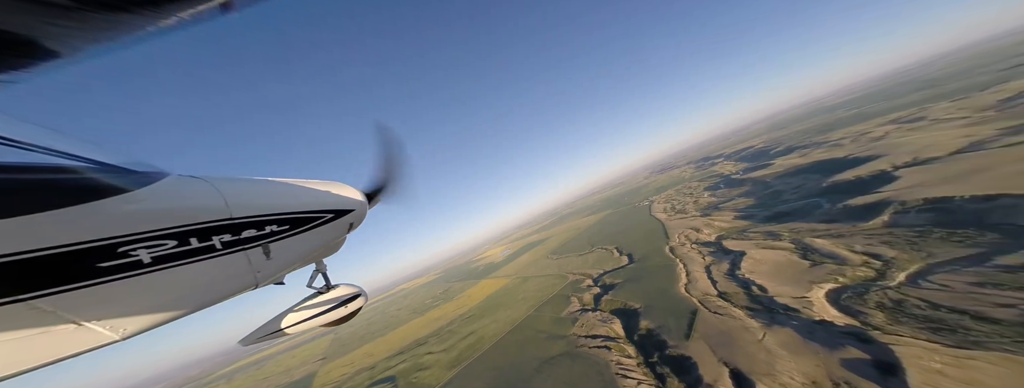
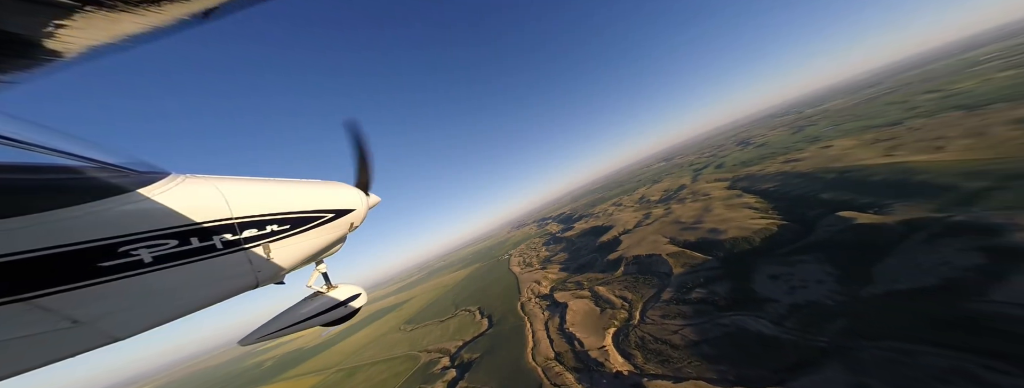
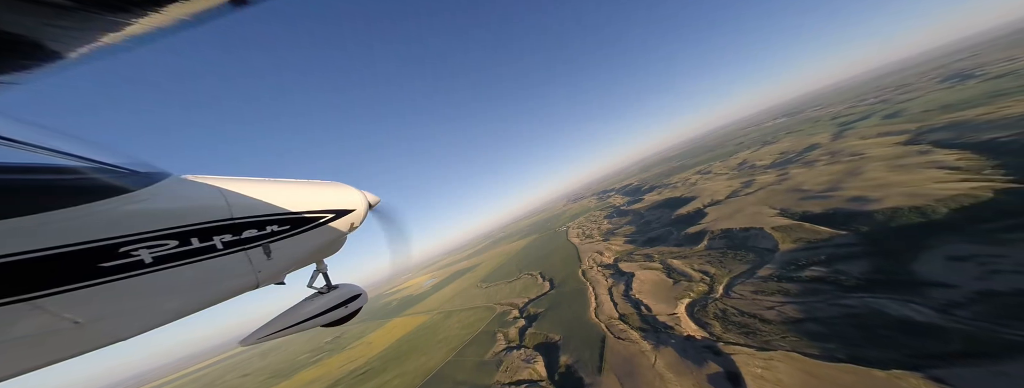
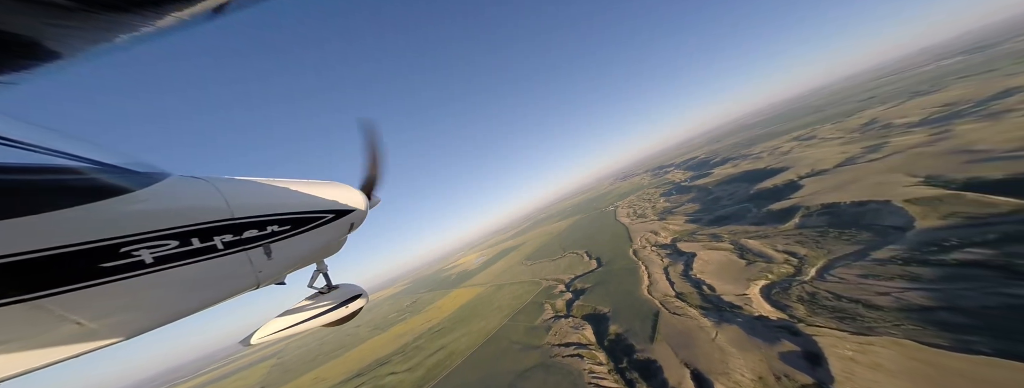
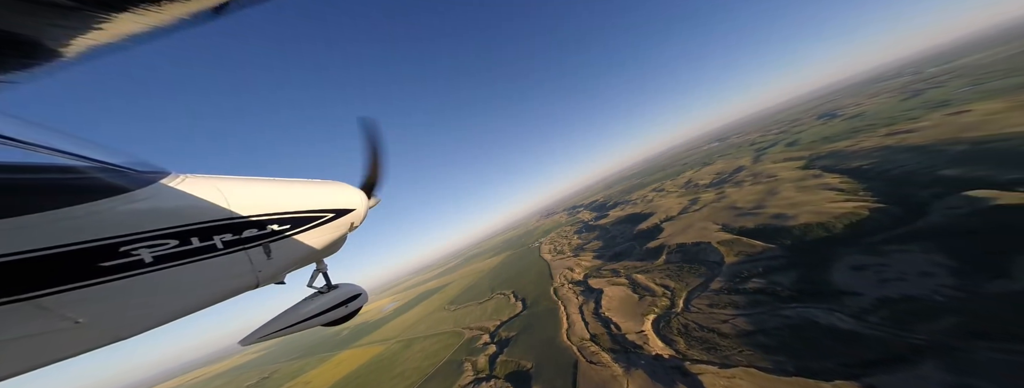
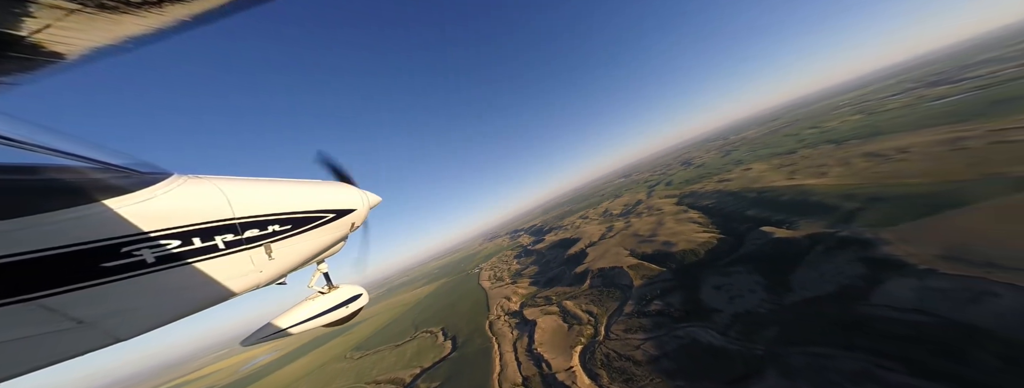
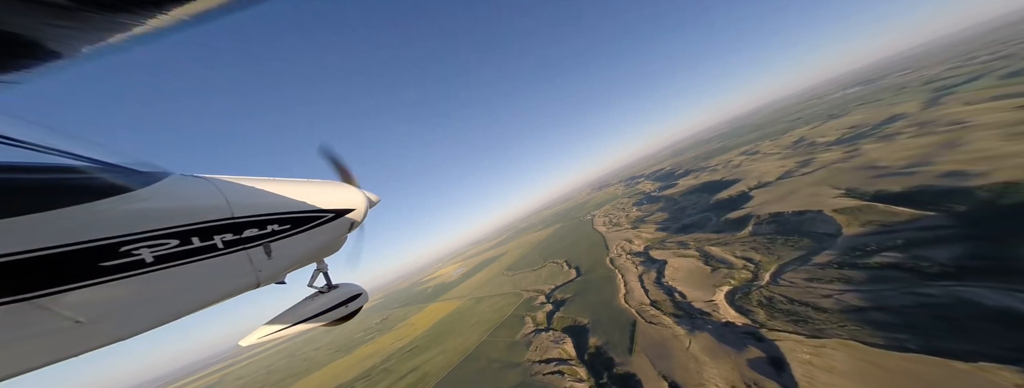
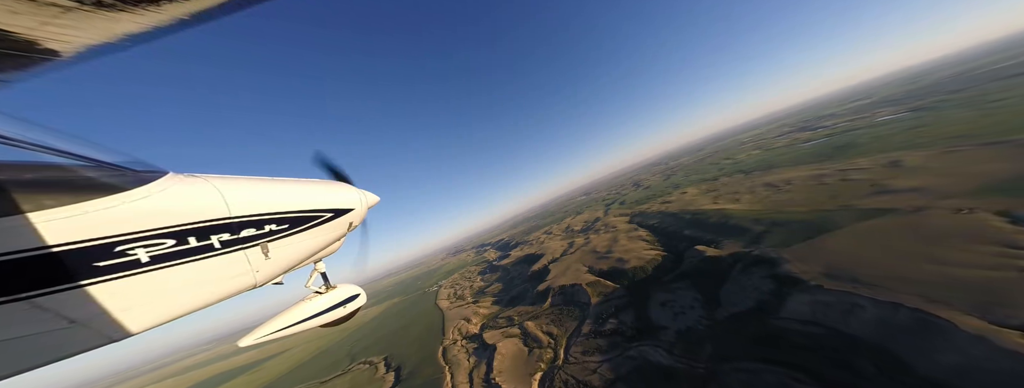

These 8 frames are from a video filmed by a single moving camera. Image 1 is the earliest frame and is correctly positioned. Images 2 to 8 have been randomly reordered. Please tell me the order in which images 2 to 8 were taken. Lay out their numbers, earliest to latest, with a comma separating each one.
4, 7, 3, 5, 2, 6, 8
